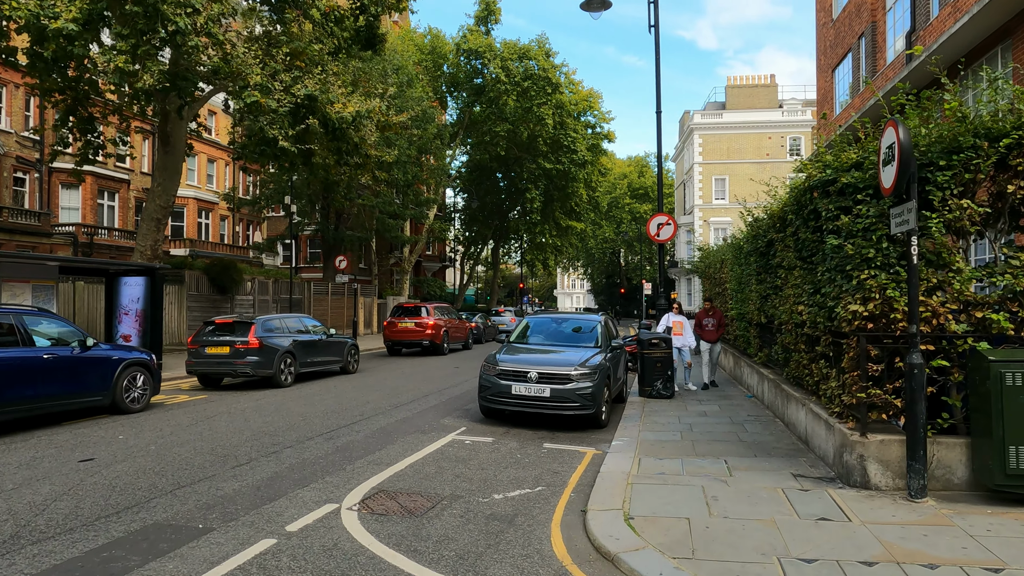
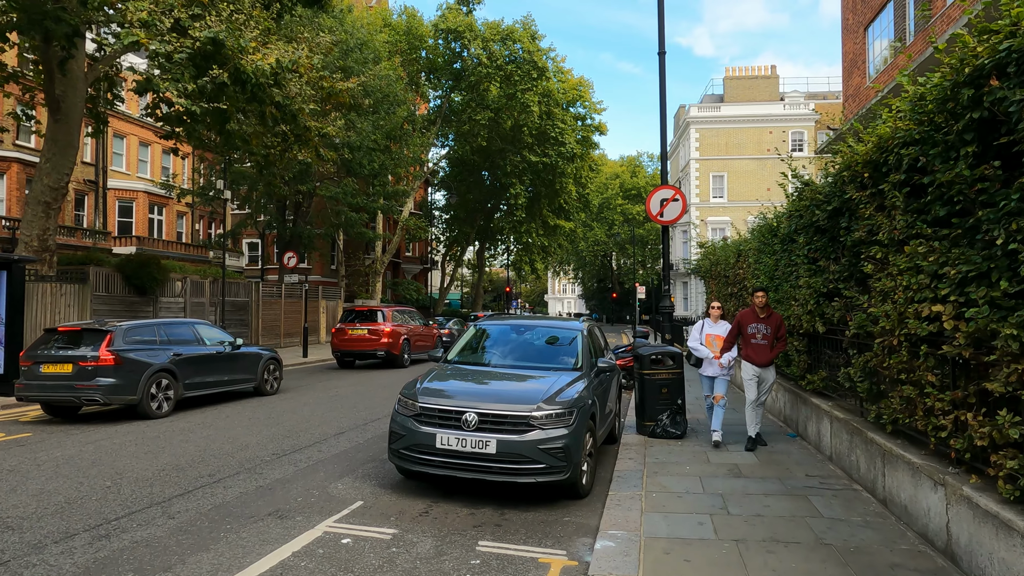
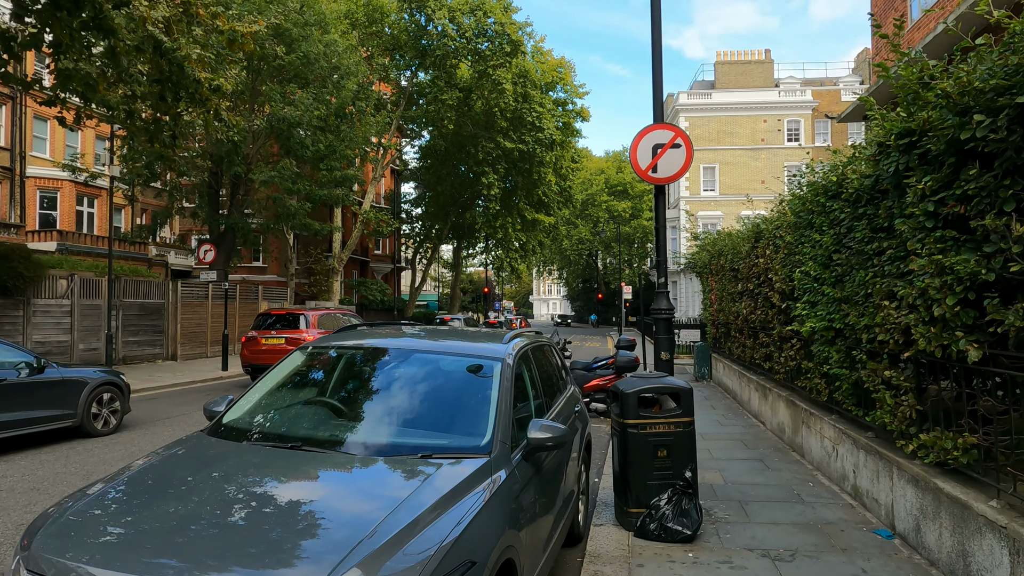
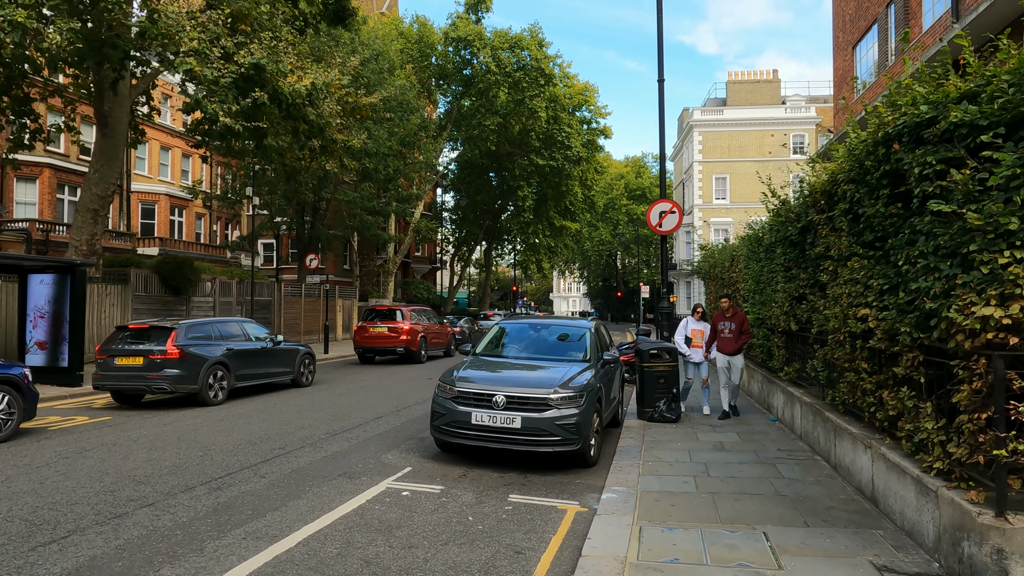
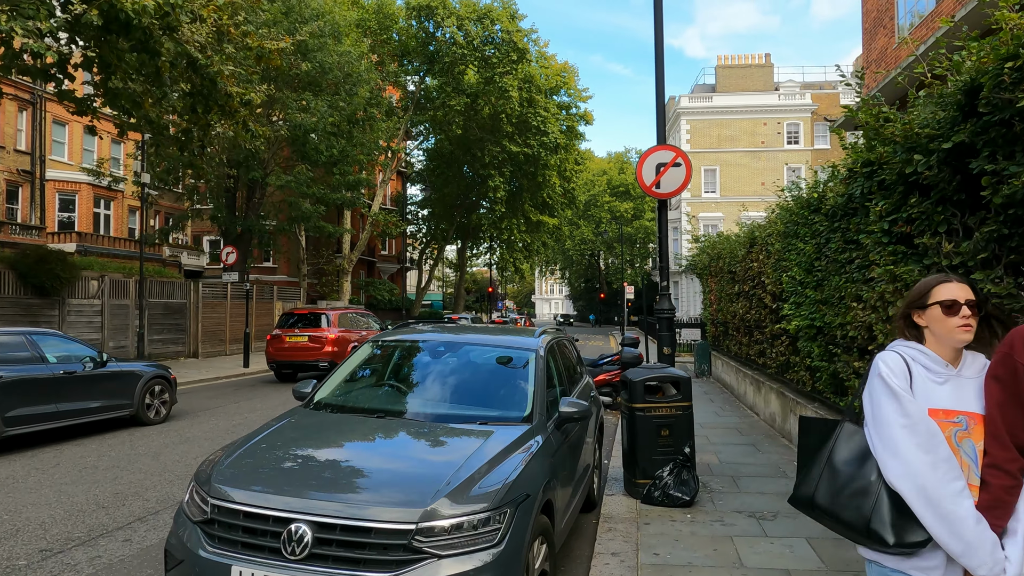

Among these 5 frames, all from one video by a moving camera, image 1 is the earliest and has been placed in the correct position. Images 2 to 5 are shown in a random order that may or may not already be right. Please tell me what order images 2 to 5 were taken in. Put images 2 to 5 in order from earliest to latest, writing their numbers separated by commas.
4, 2, 5, 3
